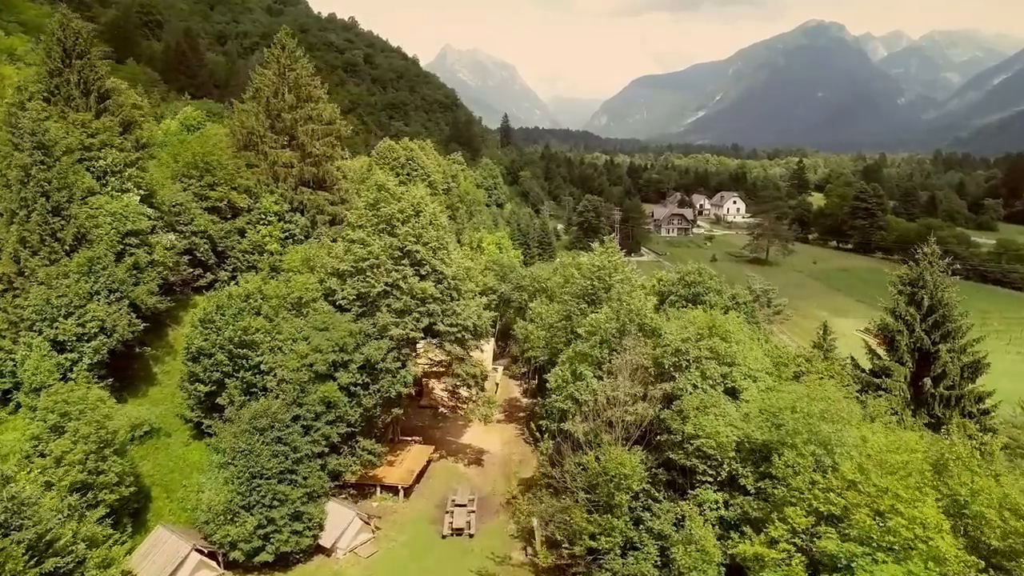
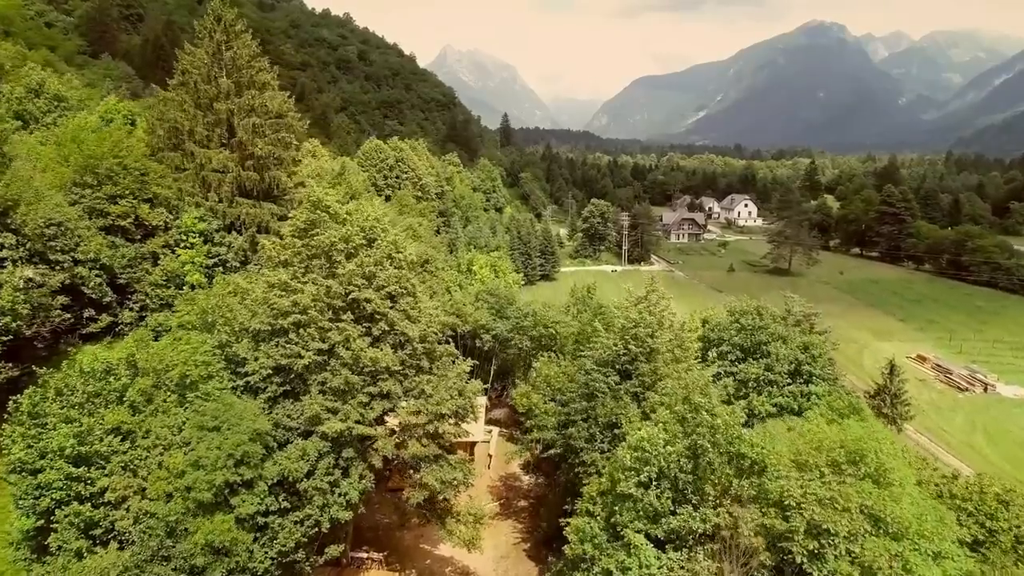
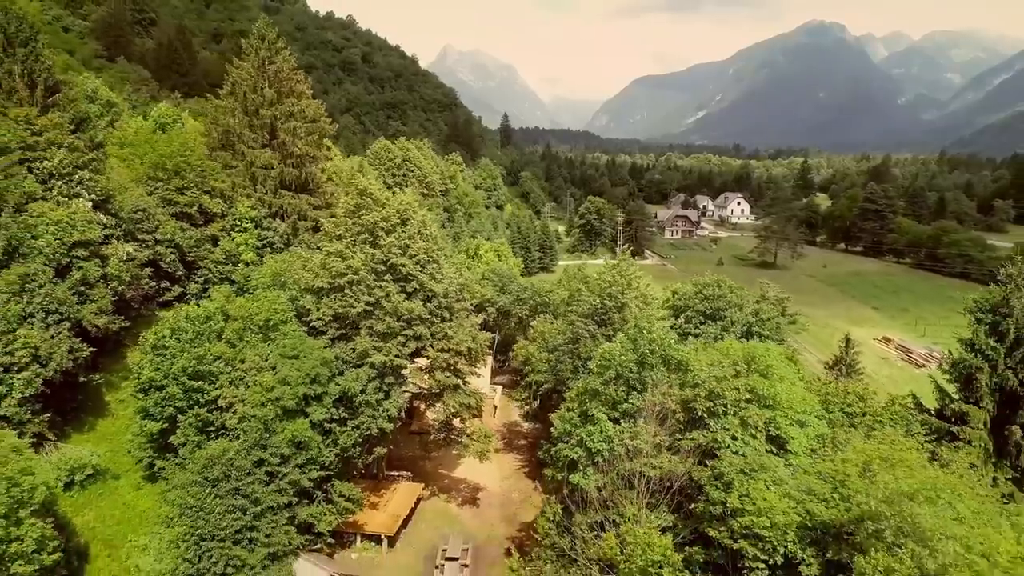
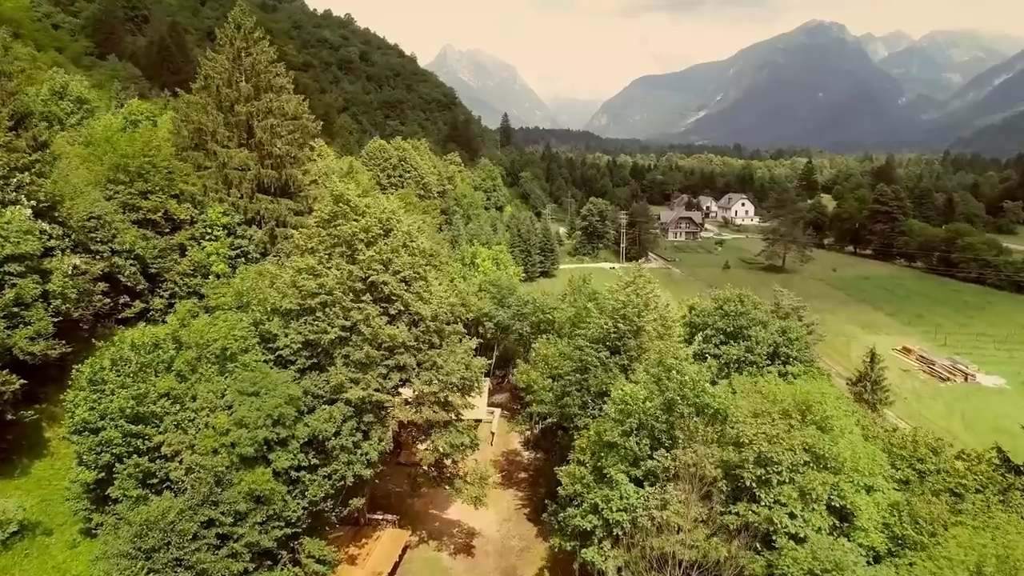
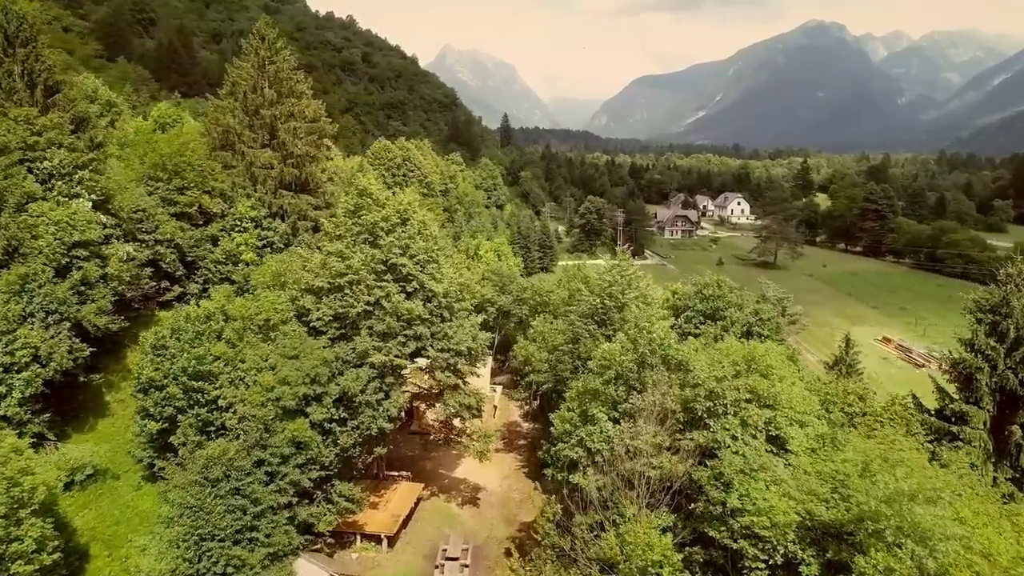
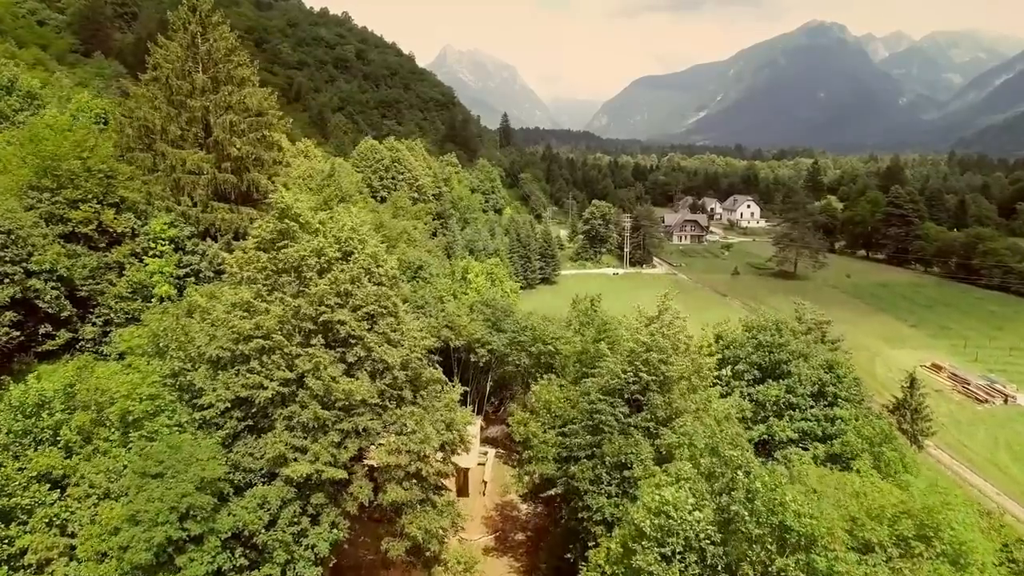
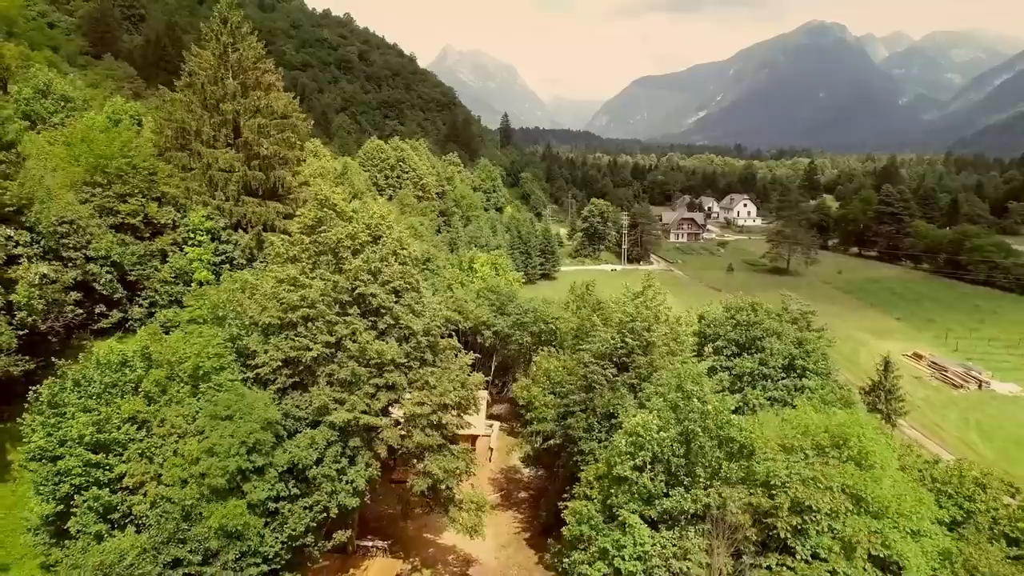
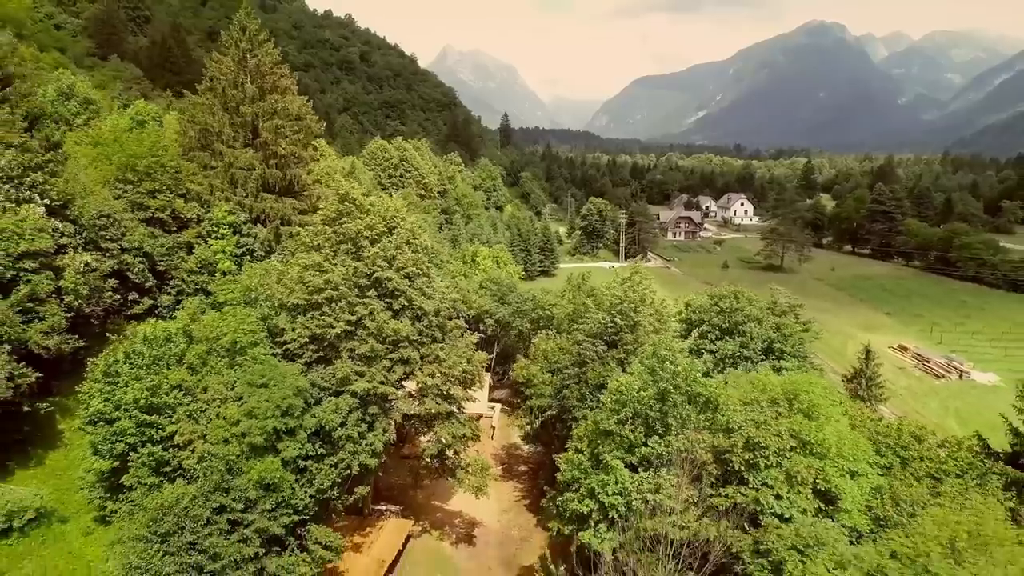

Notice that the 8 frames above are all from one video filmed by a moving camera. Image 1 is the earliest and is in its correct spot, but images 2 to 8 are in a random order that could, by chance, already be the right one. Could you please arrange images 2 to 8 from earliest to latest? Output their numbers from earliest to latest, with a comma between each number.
5, 4, 2, 6, 7, 8, 3
